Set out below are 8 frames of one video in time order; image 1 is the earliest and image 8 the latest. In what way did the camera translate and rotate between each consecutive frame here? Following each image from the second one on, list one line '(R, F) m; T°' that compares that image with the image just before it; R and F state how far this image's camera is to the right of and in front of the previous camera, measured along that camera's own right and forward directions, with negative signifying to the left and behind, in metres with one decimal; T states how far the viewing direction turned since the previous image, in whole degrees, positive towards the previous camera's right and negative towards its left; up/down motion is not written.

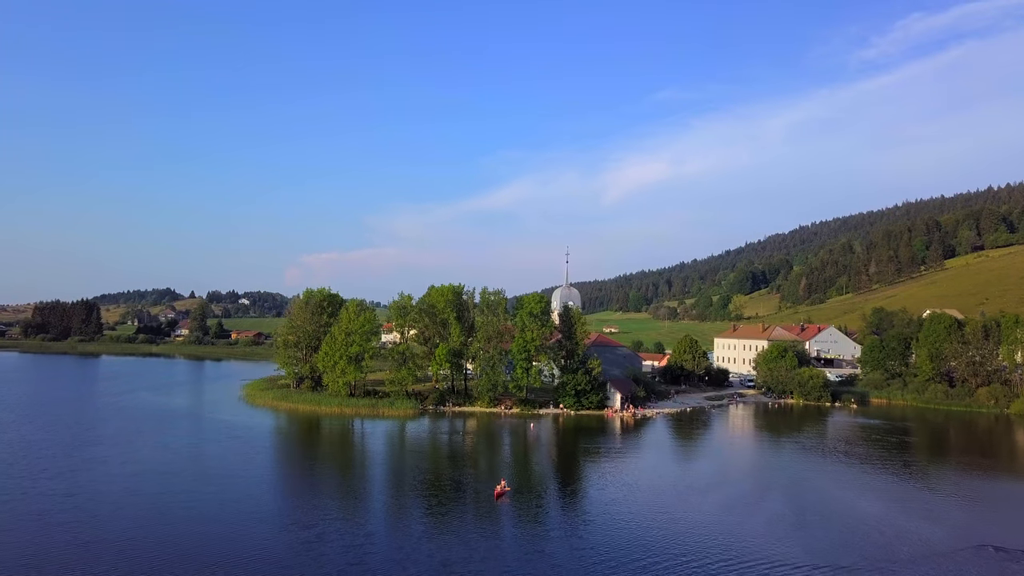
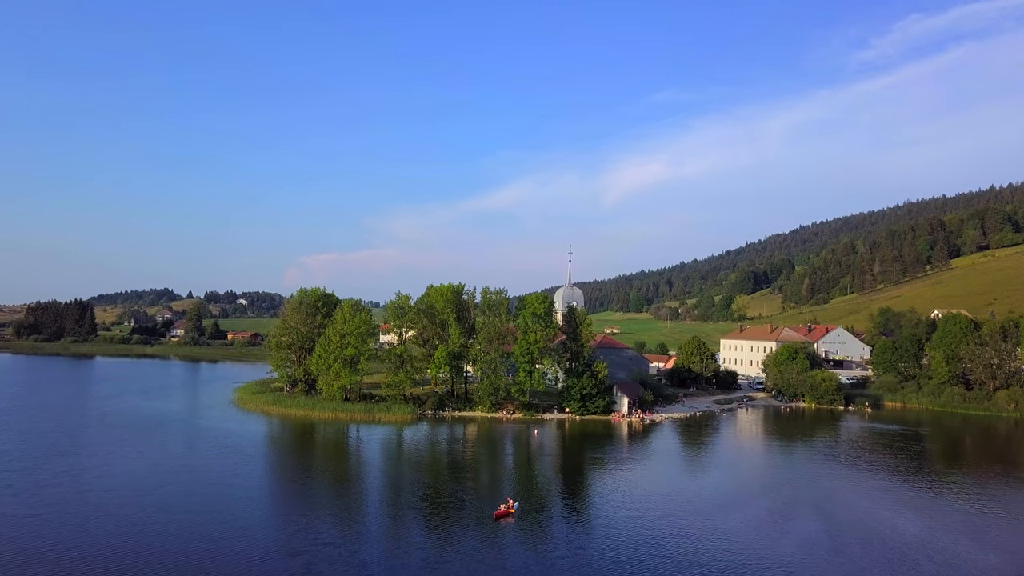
(-0.2, +2.6) m; 0°
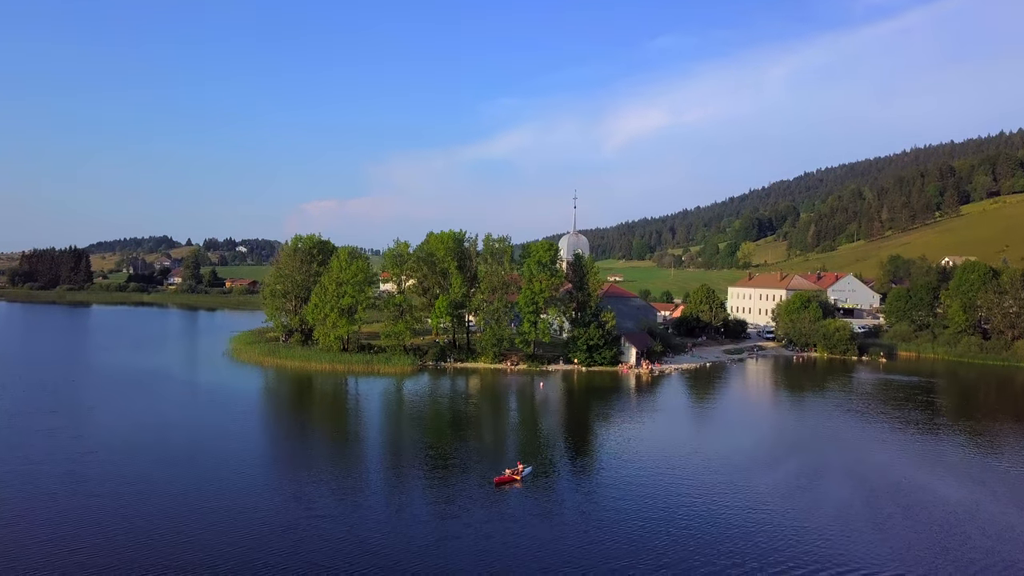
(-0.2, +2.6) m; 0°
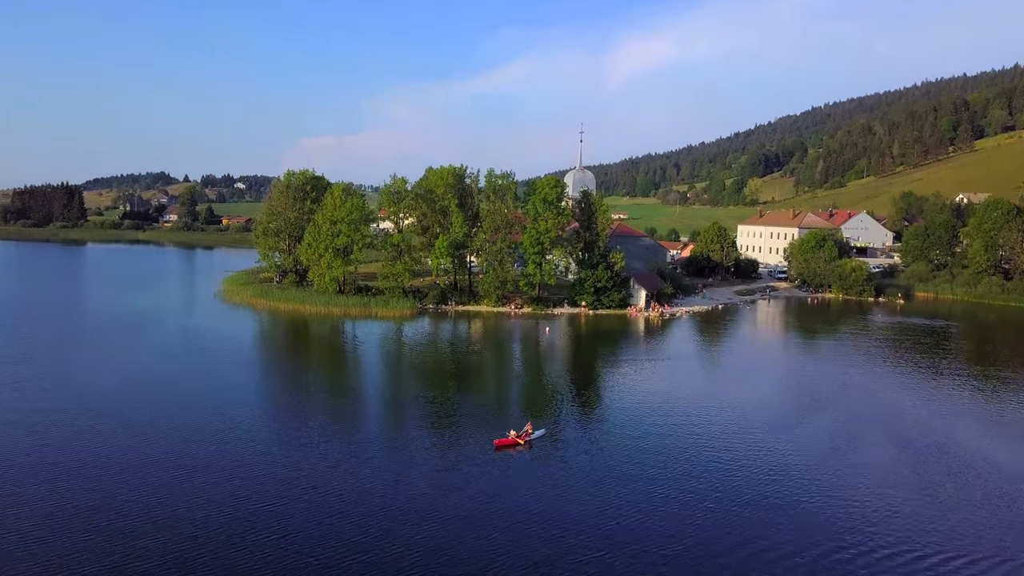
(-0.1, +2.8) m; 0°
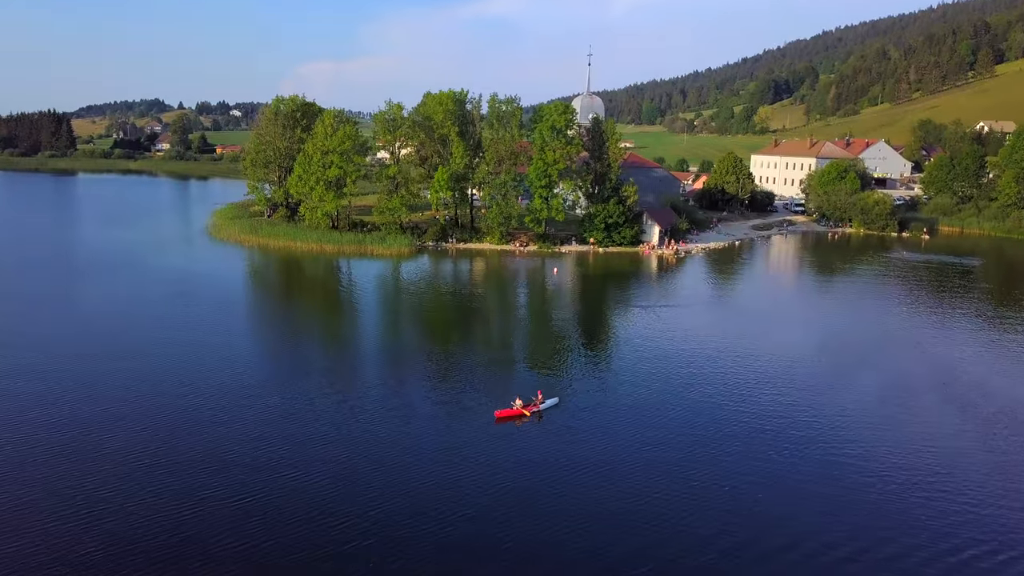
(-0.2, +3.2) m; 0°
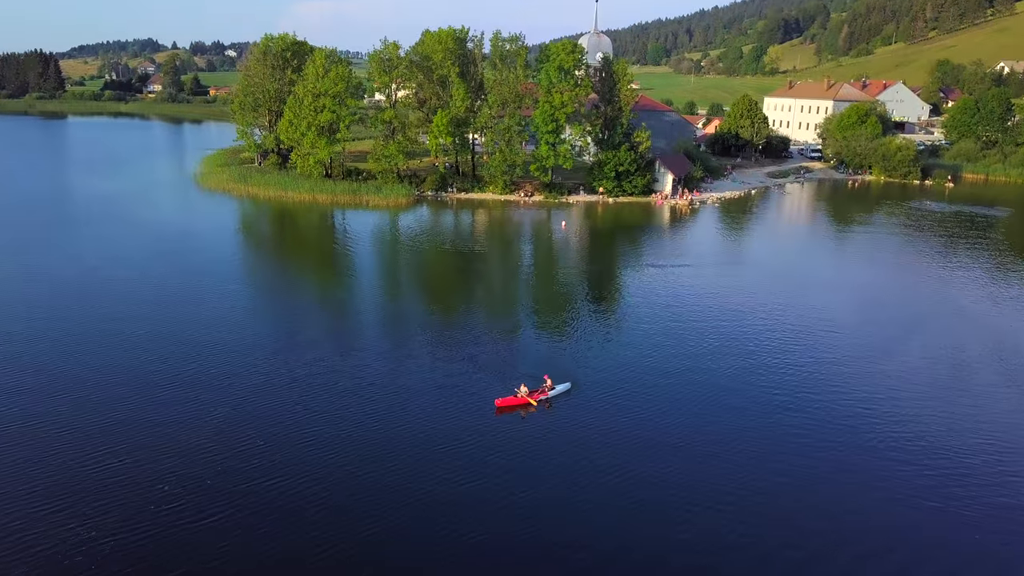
(-0.1, +2.5) m; 0°
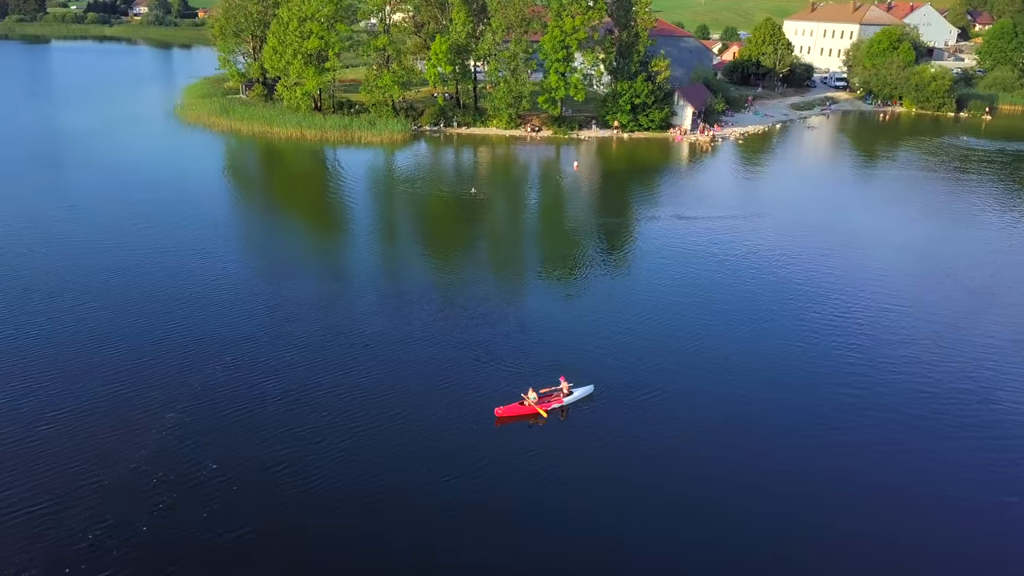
(-0.2, +3.2) m; 0°
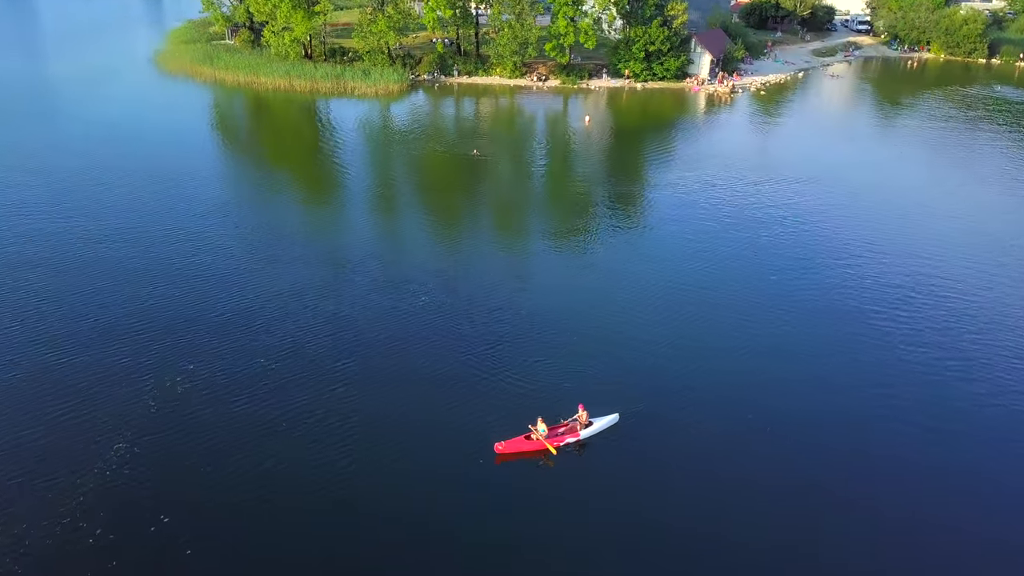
(-0.1, +2.3) m; 0°
